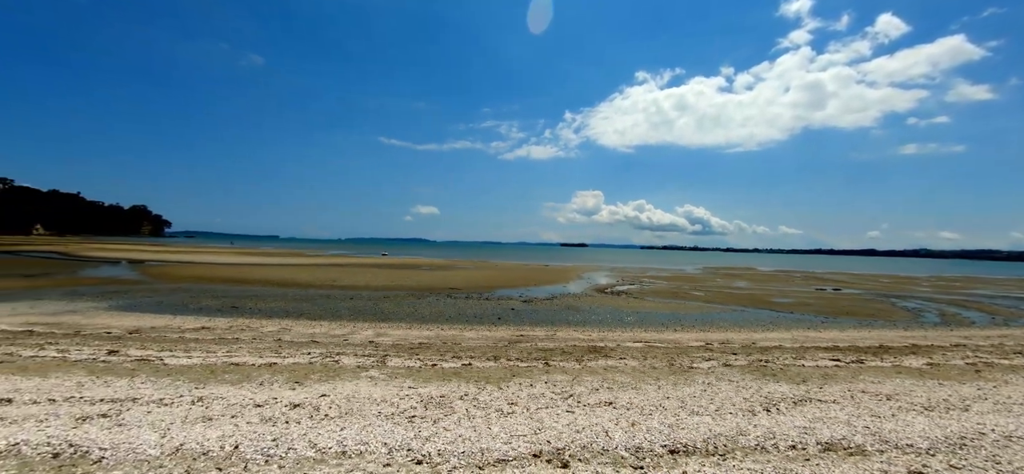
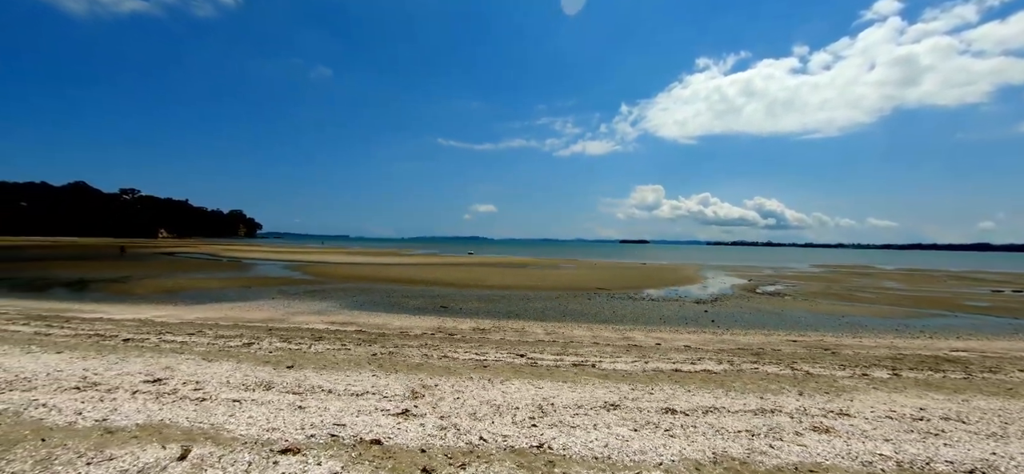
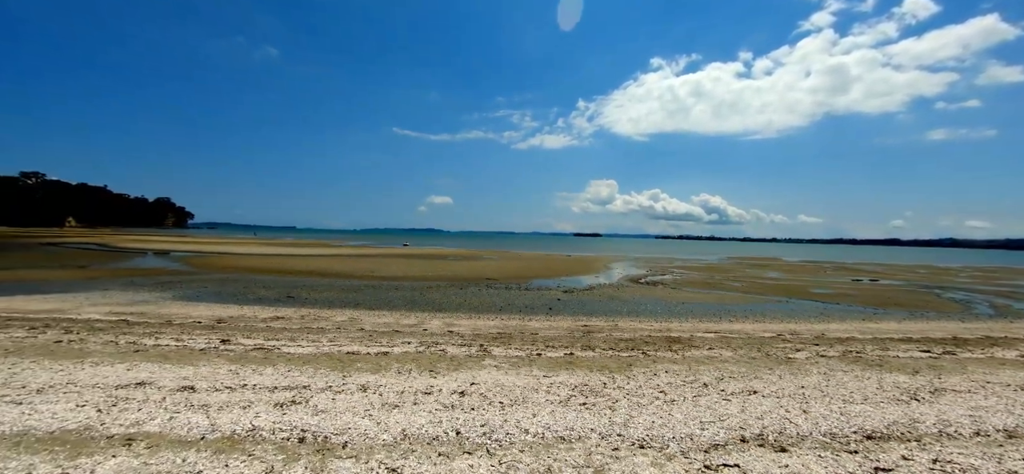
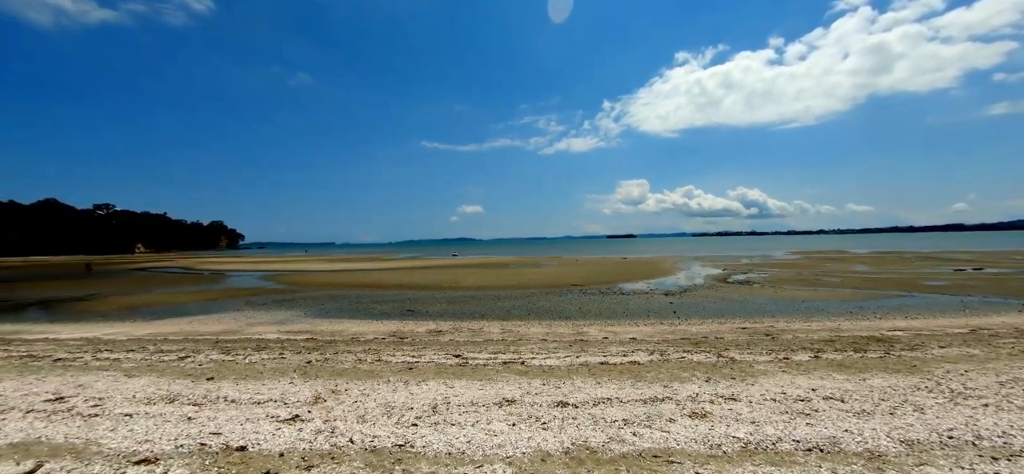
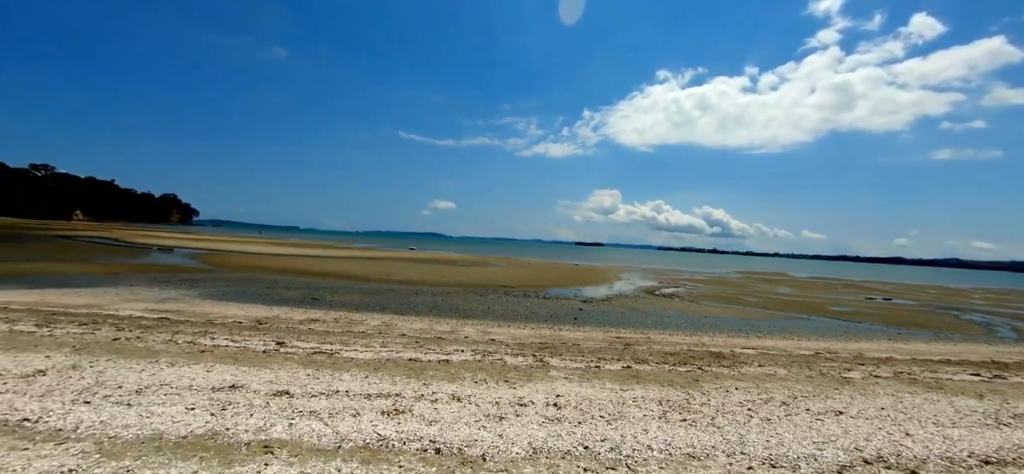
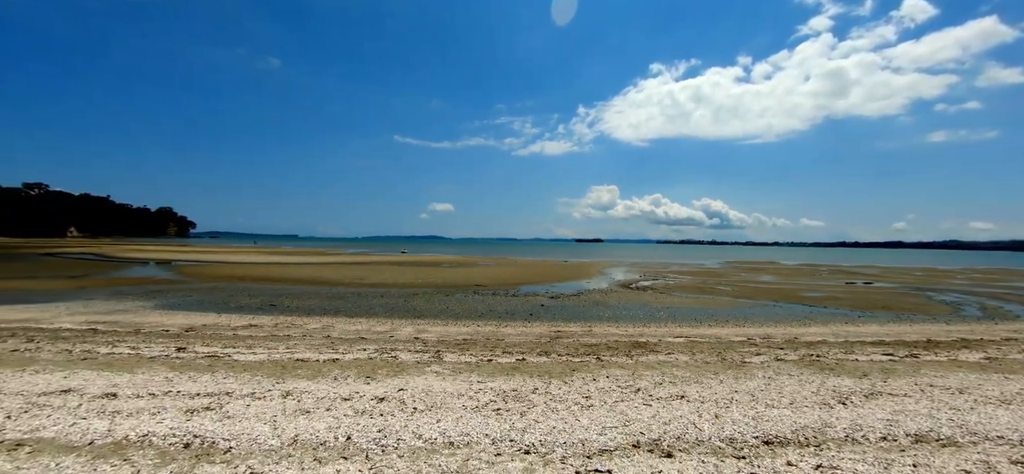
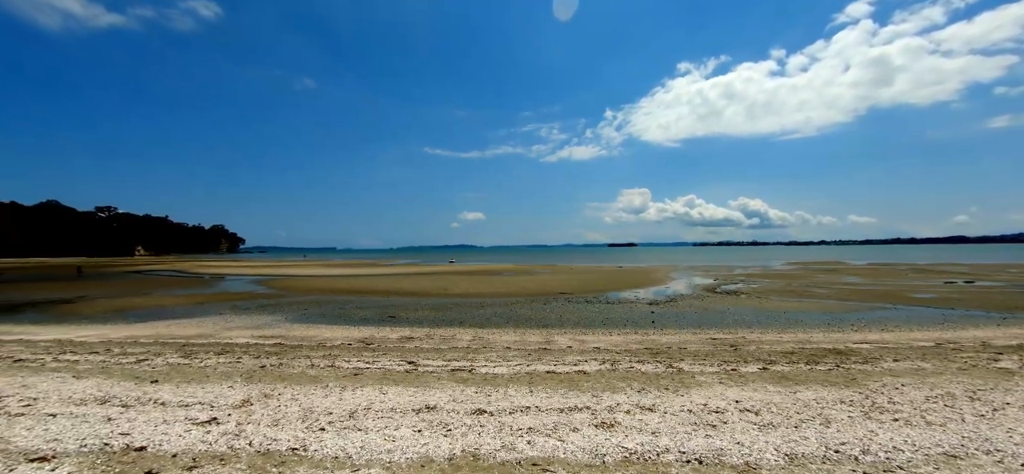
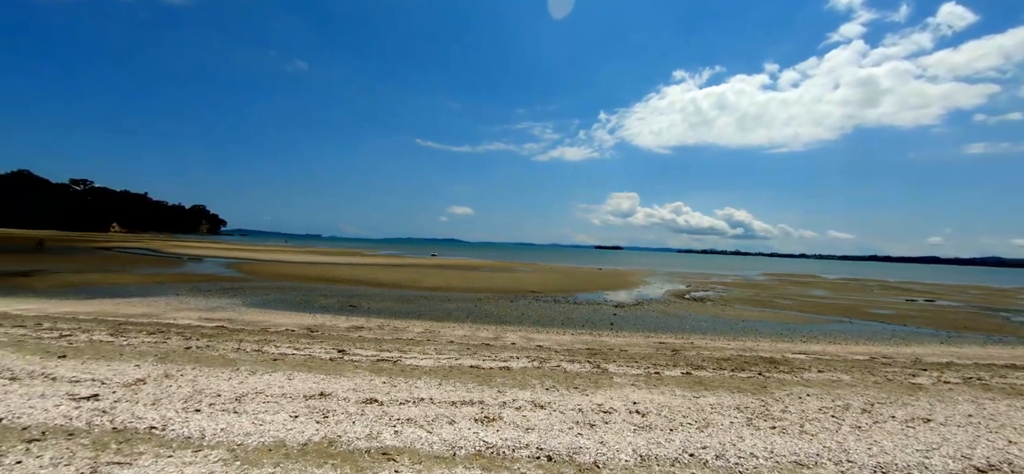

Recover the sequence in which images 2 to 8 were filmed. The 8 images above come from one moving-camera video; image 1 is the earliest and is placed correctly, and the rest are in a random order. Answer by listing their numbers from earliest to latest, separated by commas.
6, 3, 5, 8, 7, 4, 2
